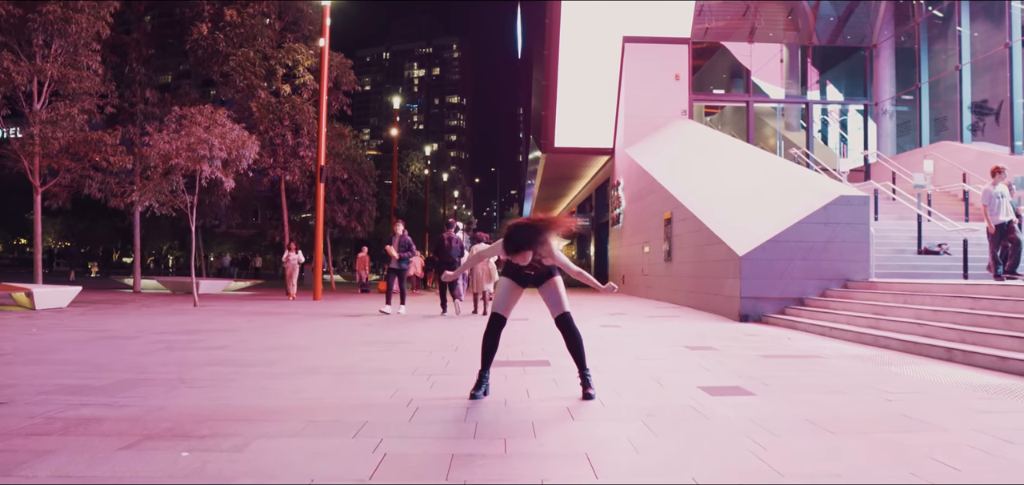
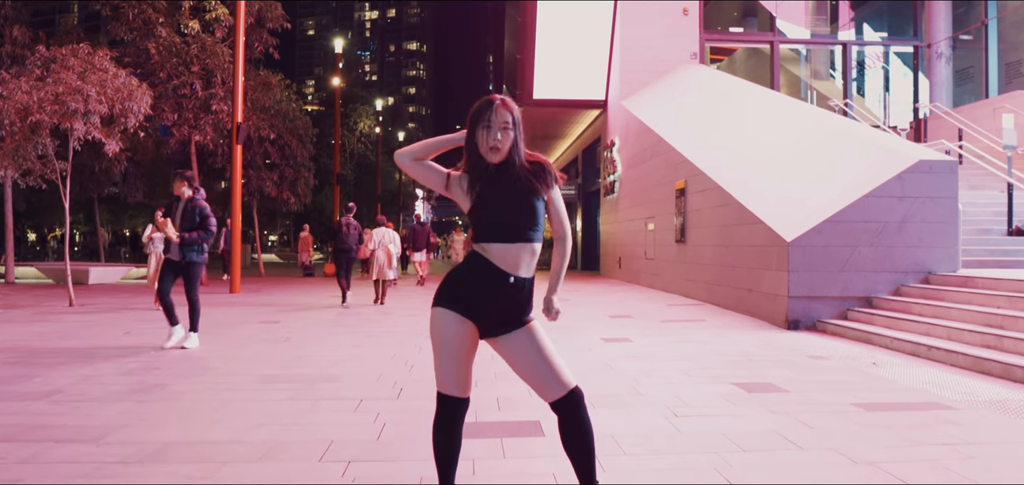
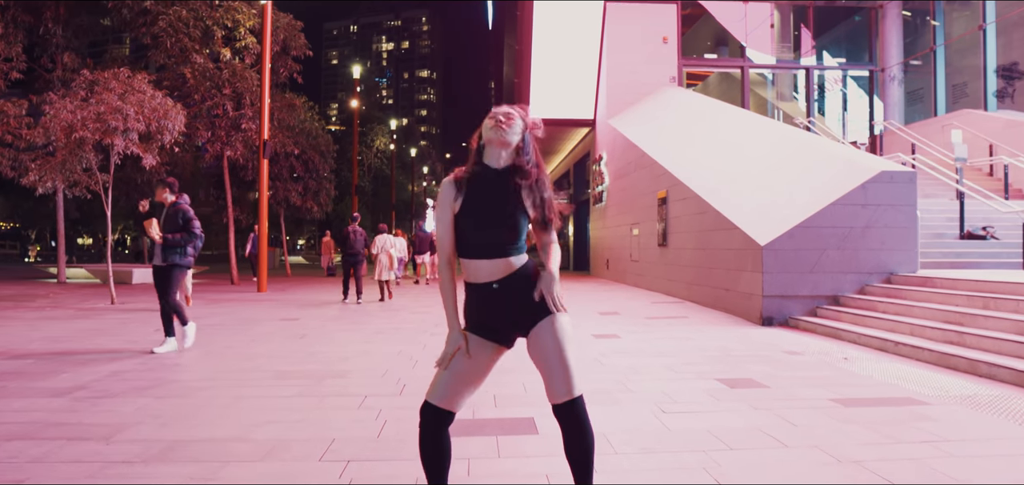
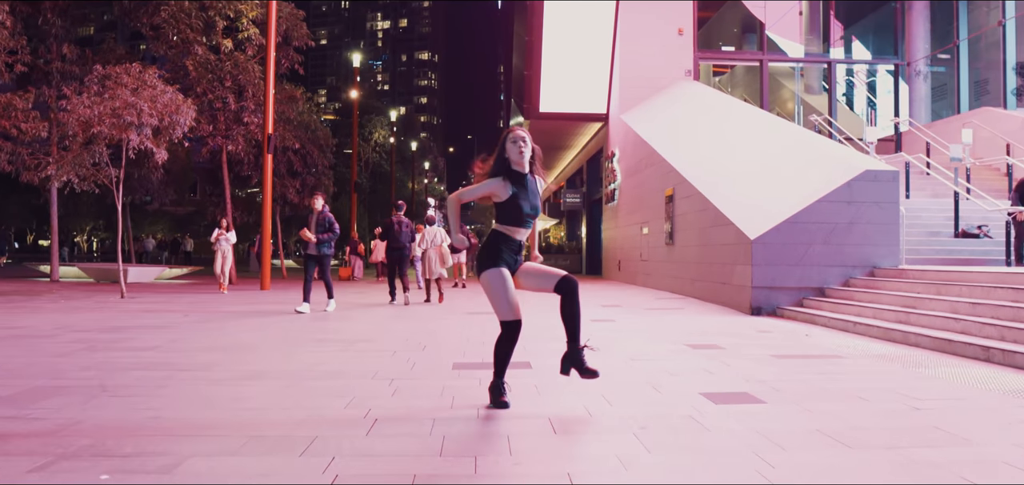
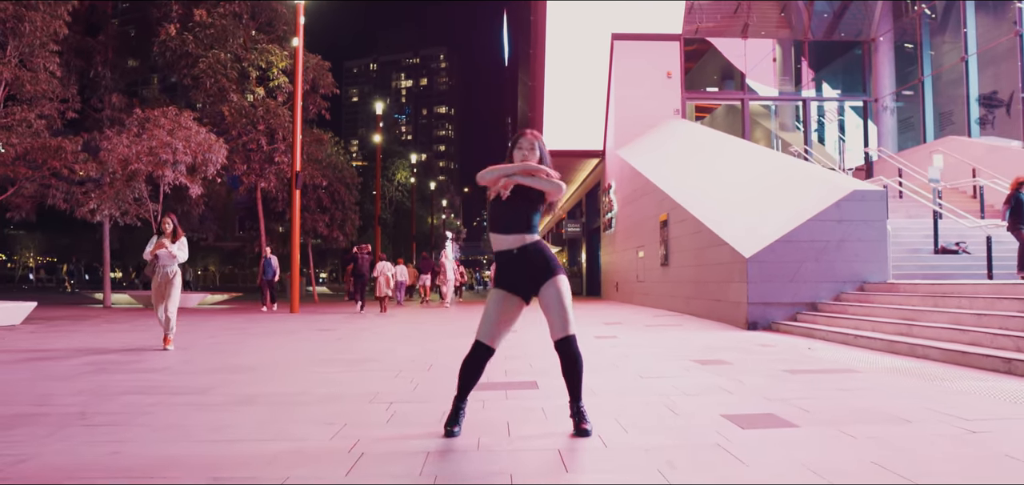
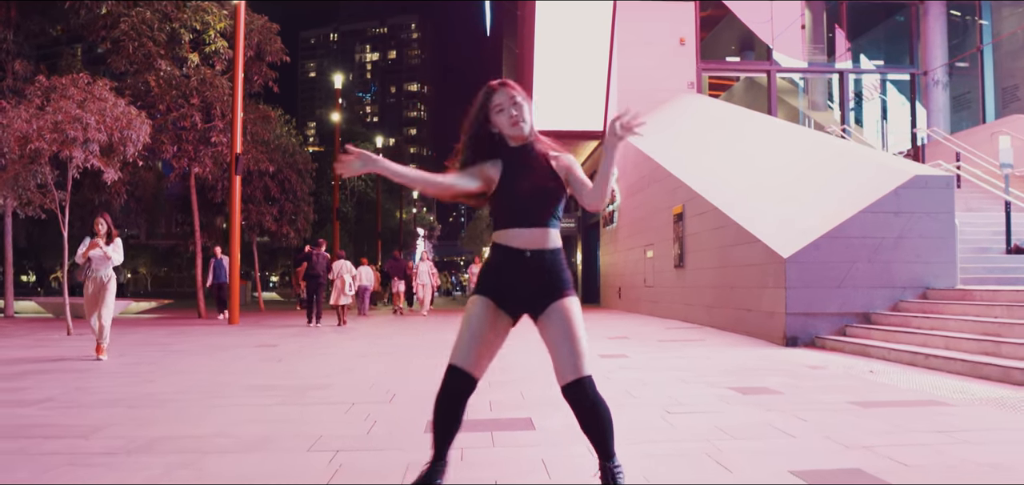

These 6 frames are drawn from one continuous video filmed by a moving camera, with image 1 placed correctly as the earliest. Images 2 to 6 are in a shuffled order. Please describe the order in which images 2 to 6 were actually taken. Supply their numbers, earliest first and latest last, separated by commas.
4, 2, 3, 6, 5
